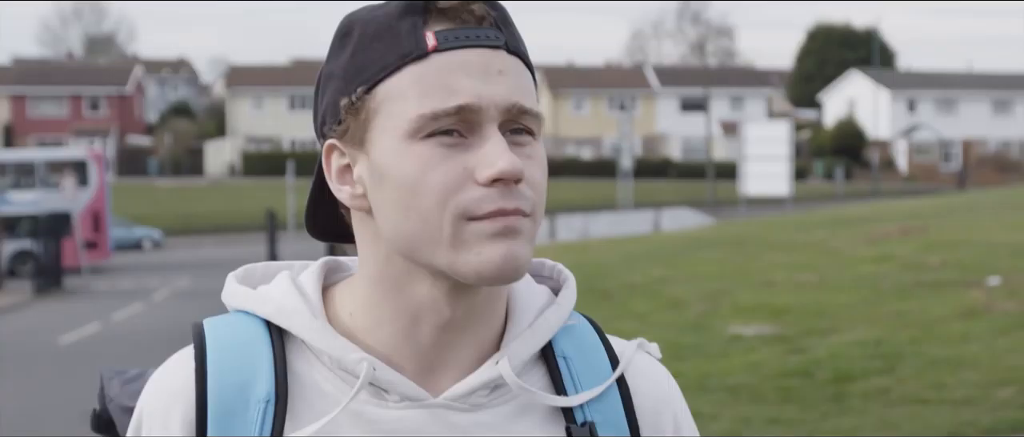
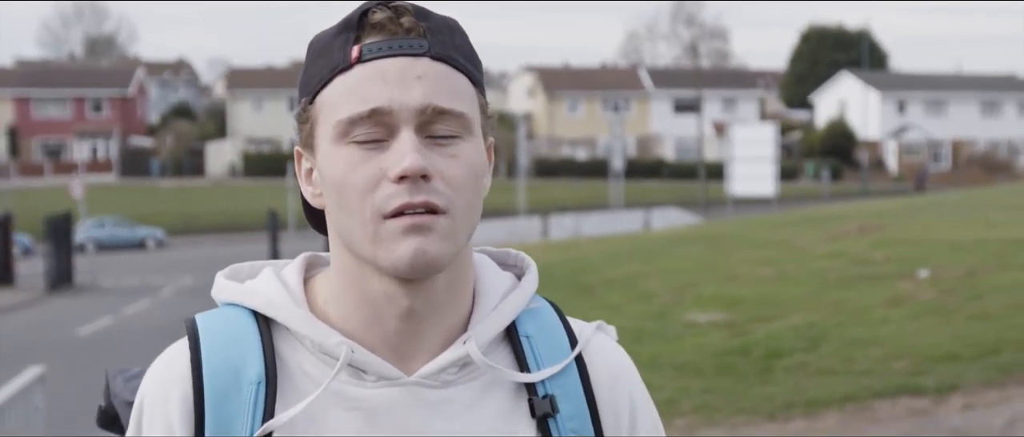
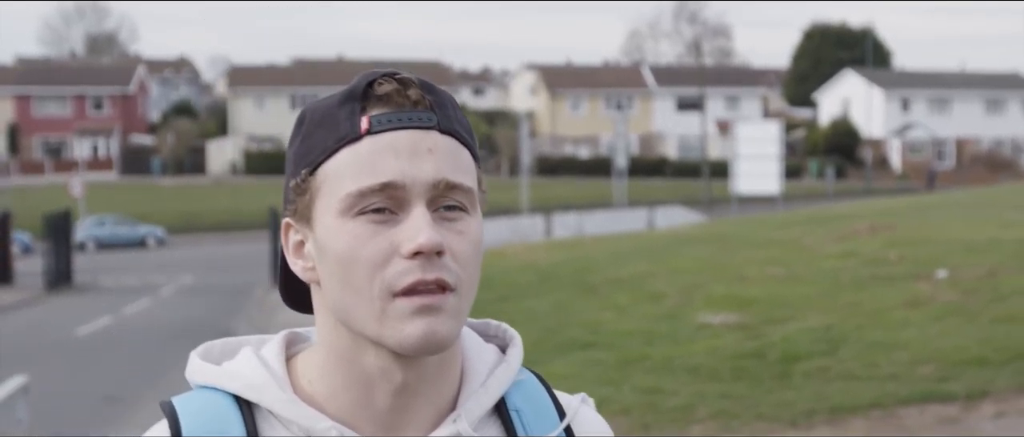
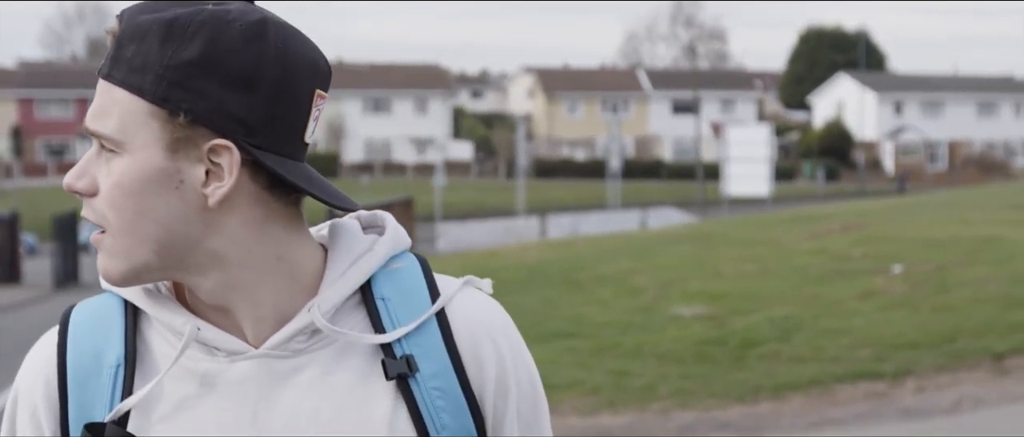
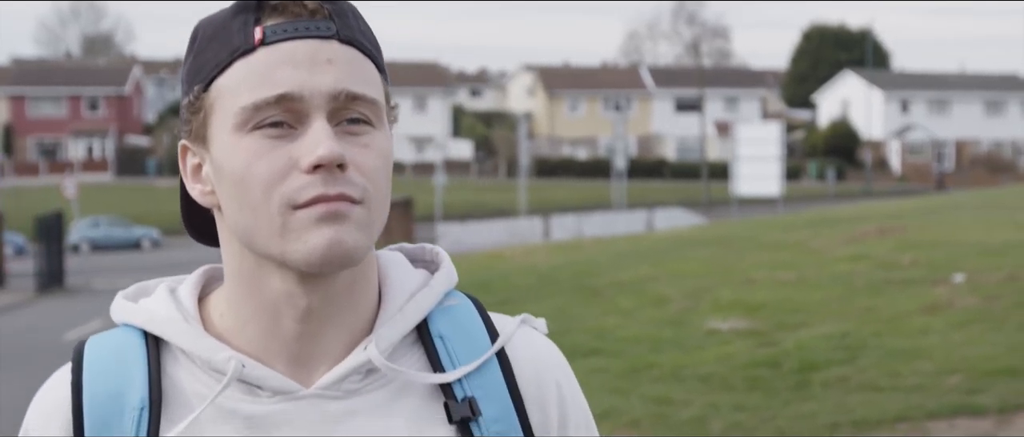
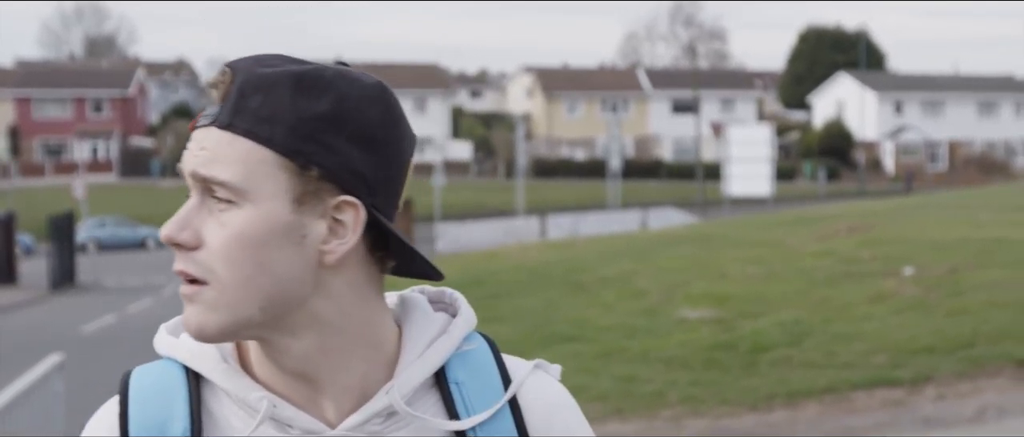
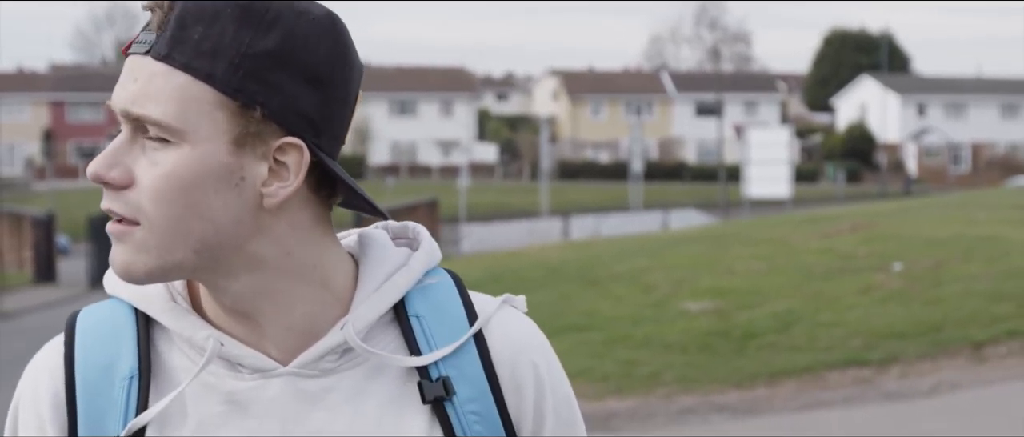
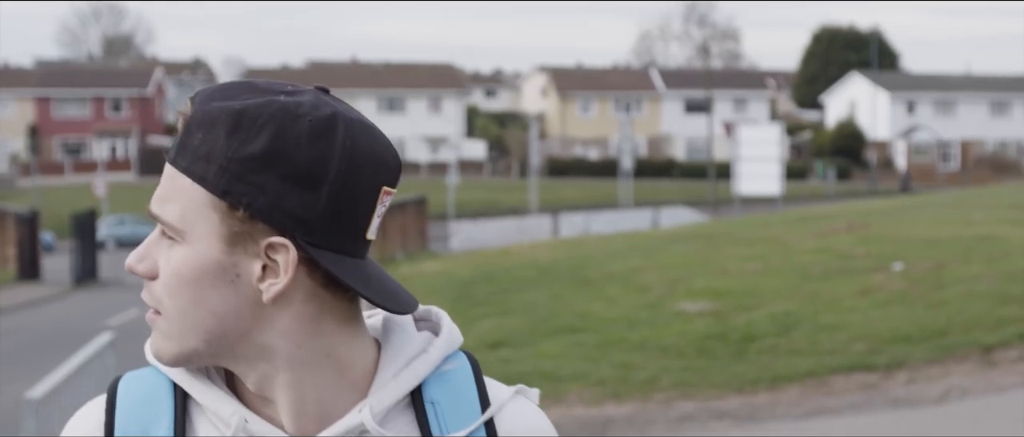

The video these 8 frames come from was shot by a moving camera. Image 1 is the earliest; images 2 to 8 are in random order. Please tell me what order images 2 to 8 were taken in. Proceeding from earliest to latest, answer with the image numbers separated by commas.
5, 3, 2, 6, 4, 8, 7
